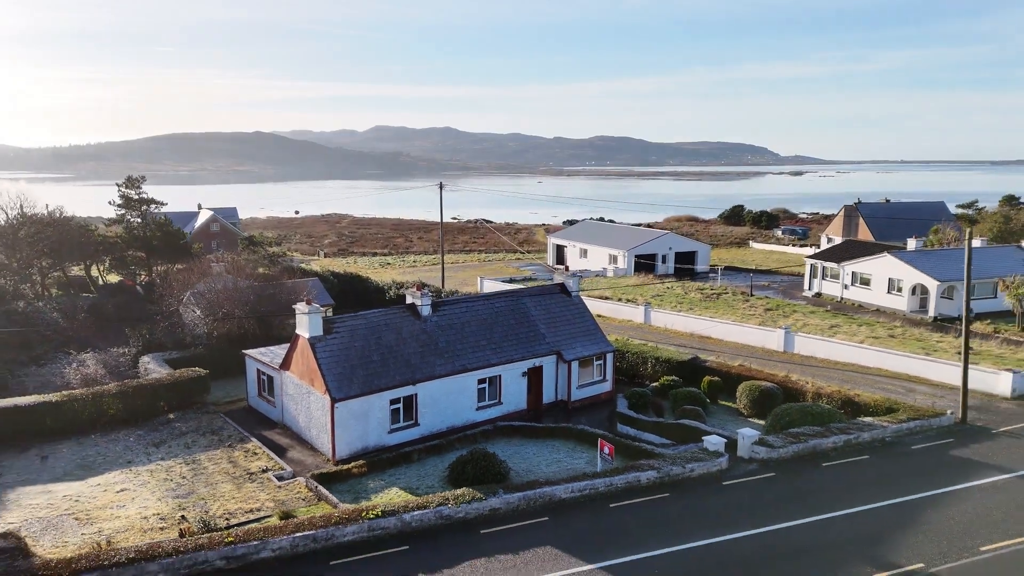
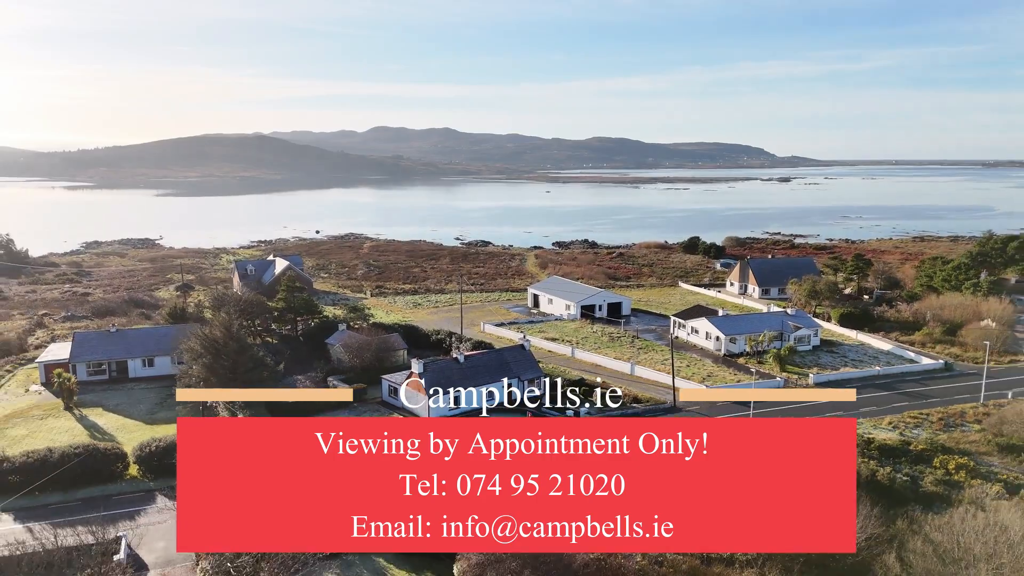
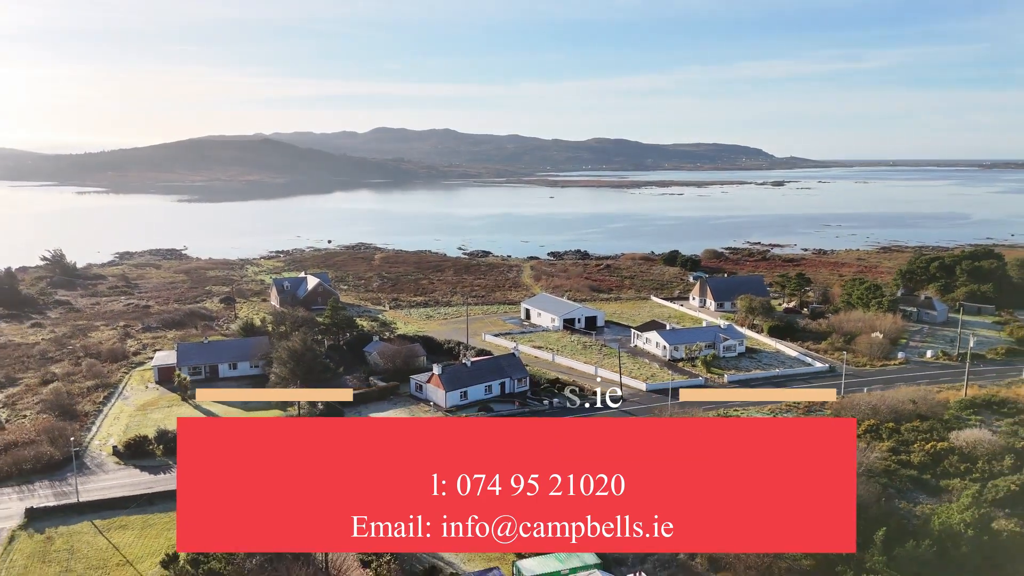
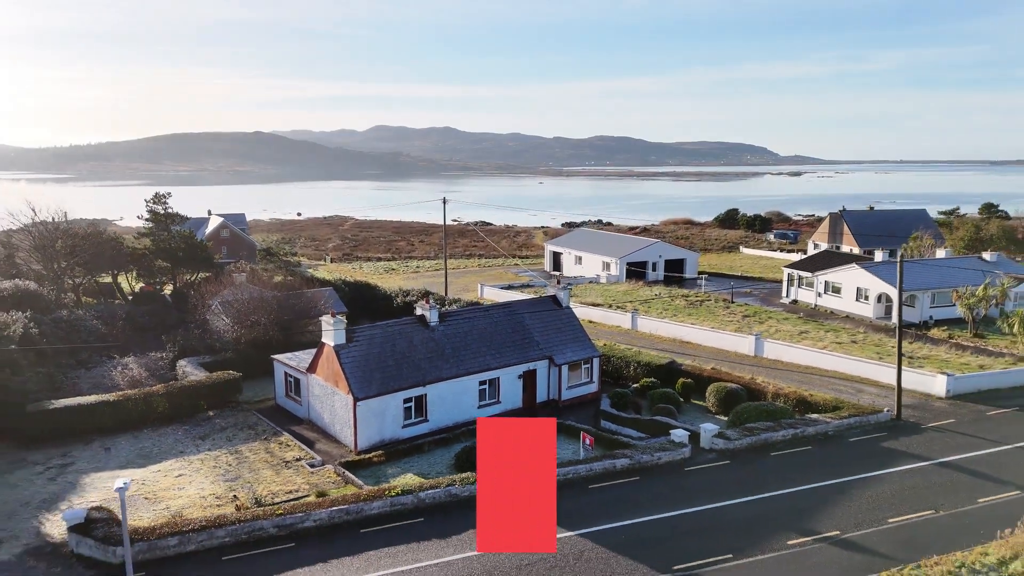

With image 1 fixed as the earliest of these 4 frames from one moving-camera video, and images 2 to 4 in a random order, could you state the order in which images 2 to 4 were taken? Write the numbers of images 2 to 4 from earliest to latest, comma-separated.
4, 2, 3
